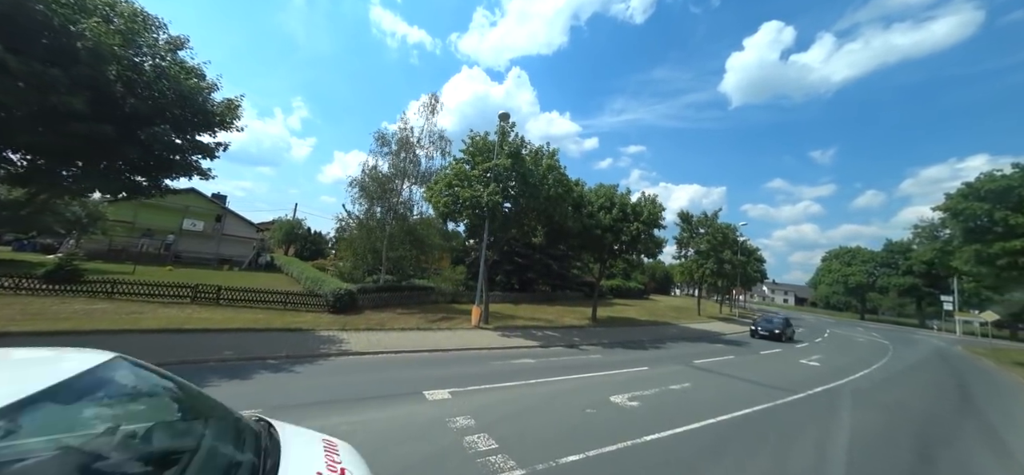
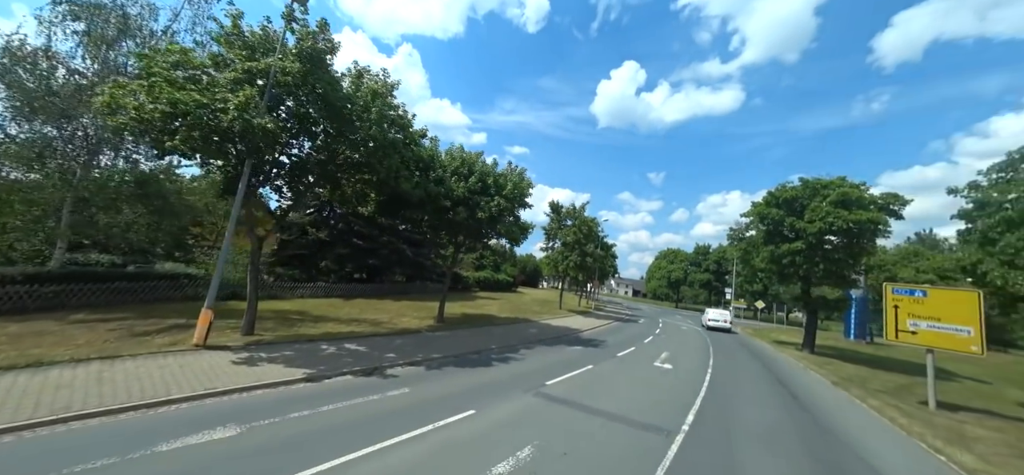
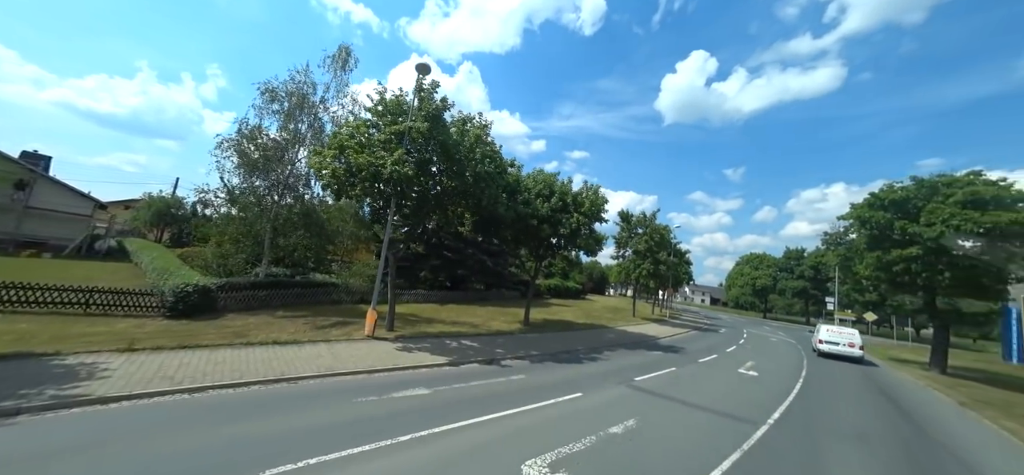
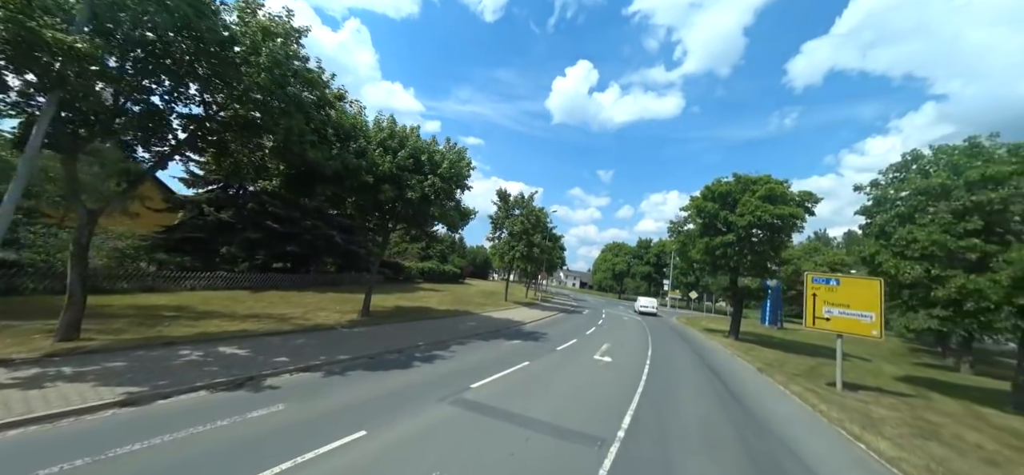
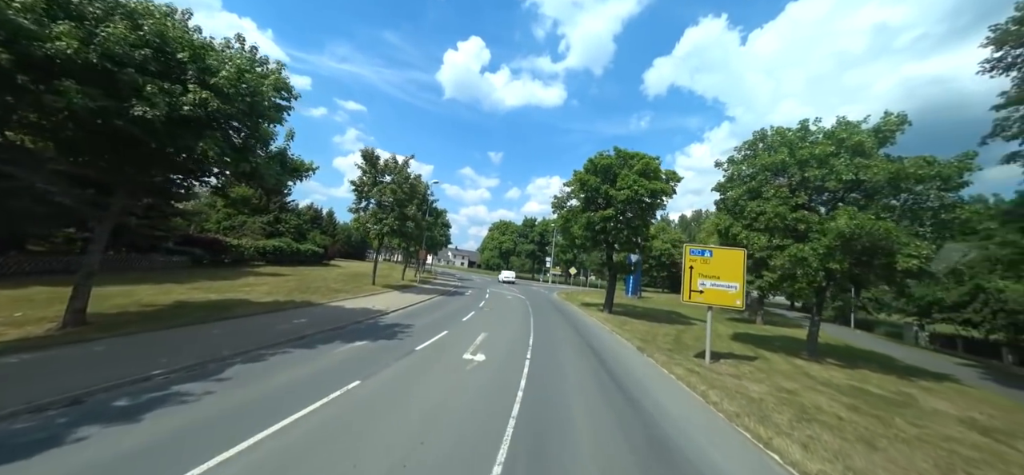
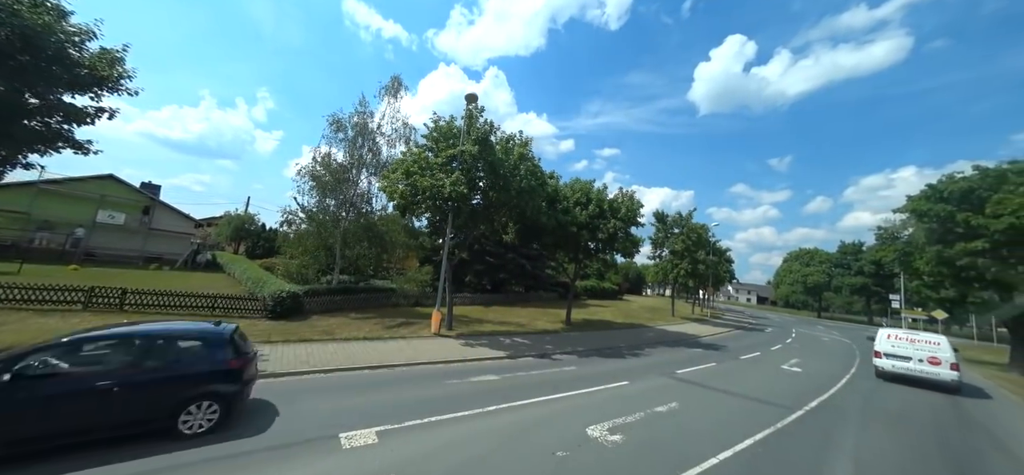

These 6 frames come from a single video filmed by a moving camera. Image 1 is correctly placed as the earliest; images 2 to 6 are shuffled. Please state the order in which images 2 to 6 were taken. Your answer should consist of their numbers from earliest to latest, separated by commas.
6, 3, 2, 4, 5
